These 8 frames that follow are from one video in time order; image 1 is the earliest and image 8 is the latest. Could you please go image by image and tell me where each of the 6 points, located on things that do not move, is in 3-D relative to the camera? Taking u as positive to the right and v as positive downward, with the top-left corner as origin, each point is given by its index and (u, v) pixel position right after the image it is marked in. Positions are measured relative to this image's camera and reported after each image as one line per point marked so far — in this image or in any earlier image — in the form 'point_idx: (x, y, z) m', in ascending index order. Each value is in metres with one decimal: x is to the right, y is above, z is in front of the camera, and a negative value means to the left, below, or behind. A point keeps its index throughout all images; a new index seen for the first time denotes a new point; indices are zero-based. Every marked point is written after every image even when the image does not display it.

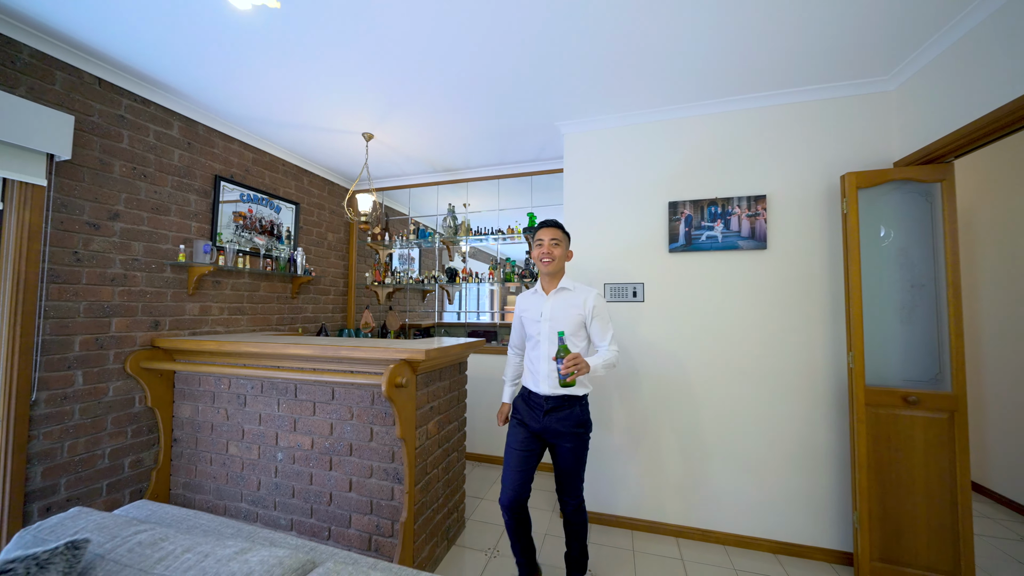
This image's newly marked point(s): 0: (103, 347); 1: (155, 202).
0: (-2.1, -0.3, +1.9) m
1: (-2.0, +0.5, +2.1) m
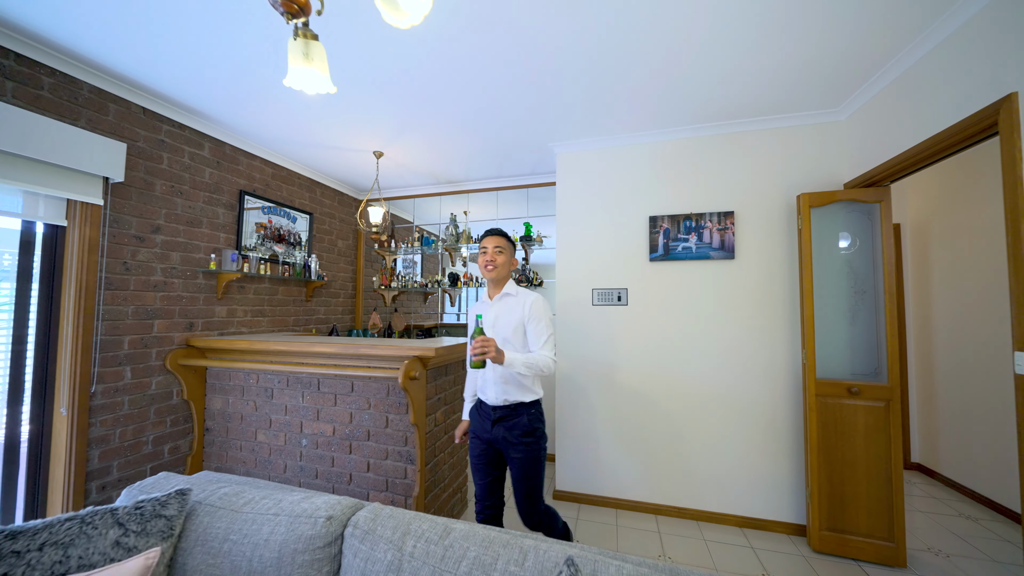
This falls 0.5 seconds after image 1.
0: (-2.1, -0.3, +2.1) m
1: (-2.0, +0.5, +2.4) m
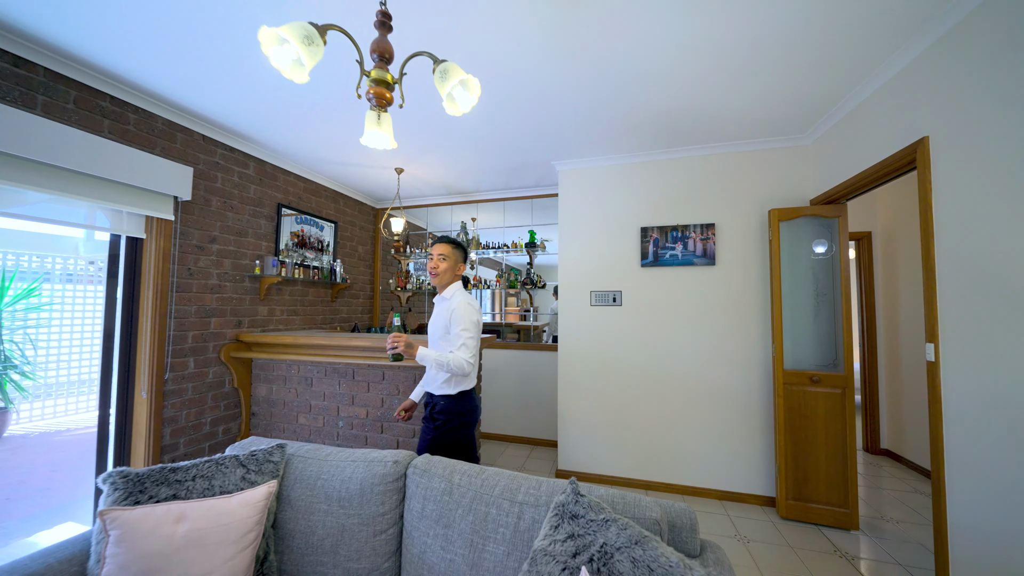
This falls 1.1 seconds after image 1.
0: (-2.0, -0.3, +2.5) m
1: (-2.0, +0.4, +2.7) m
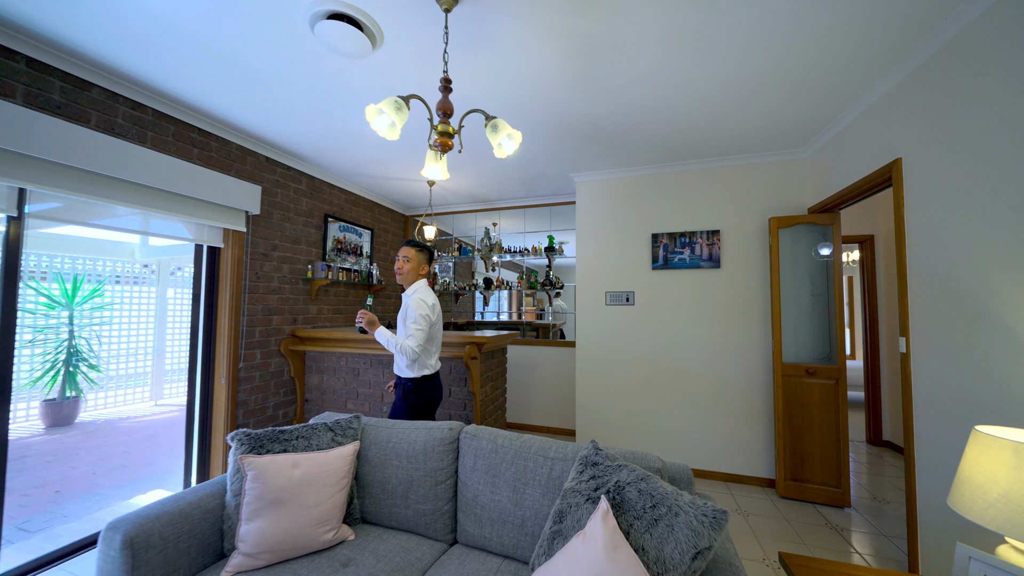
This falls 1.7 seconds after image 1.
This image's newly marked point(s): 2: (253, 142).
0: (-1.9, -0.4, +2.9) m
1: (-1.8, +0.4, +3.1) m
2: (-1.9, +1.1, +2.7) m
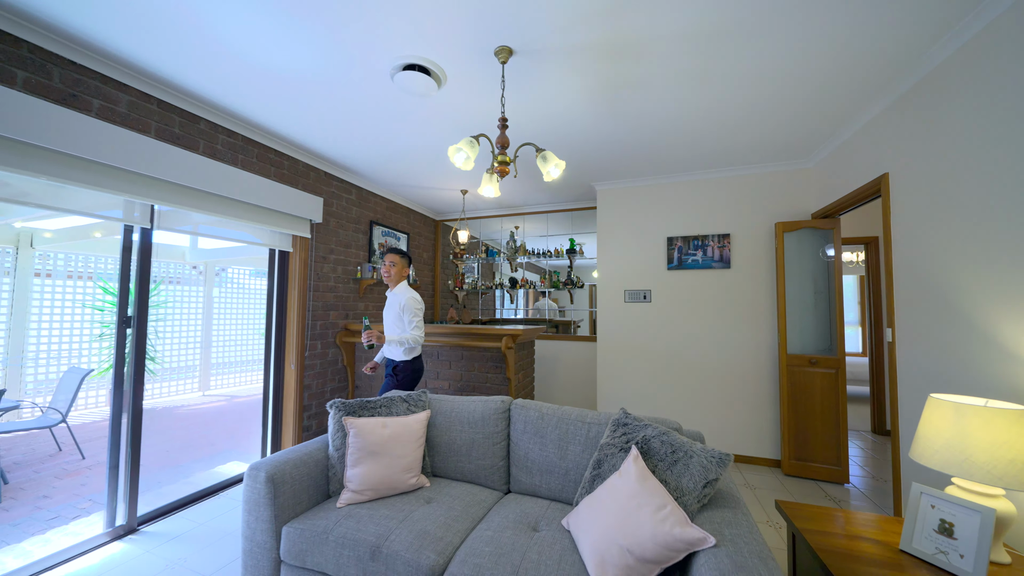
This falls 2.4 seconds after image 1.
0: (-1.6, -0.4, +3.2) m
1: (-1.5, +0.4, +3.4) m
2: (-1.6, +1.1, +3.1) m
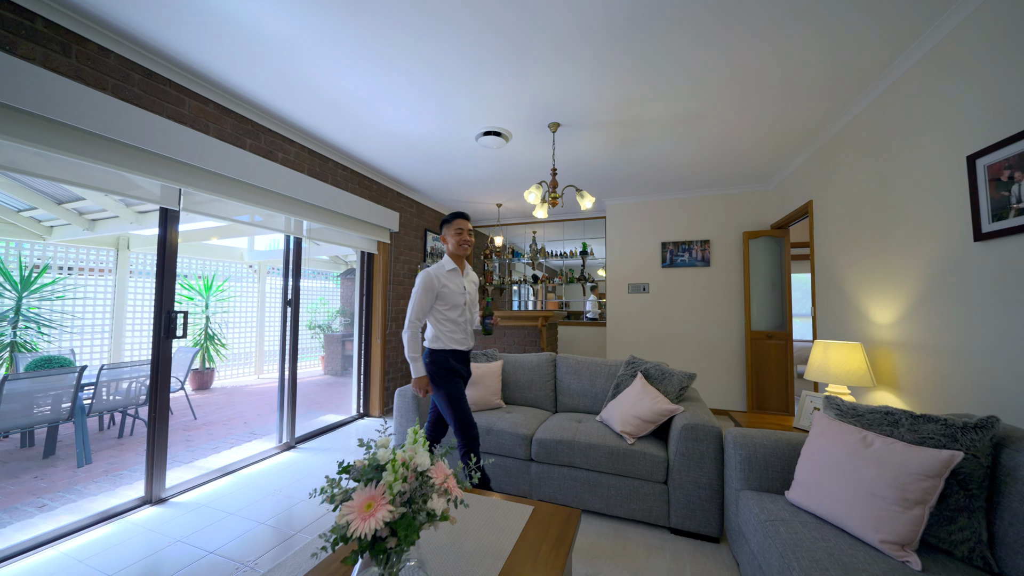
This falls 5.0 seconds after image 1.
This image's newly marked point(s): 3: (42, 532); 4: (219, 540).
0: (-1.3, -0.3, +4.2) m
1: (-1.2, +0.5, +4.4) m
2: (-1.3, +1.1, +4.0) m
3: (-2.4, -1.2, +1.9) m
4: (-1.5, -1.3, +1.9) m
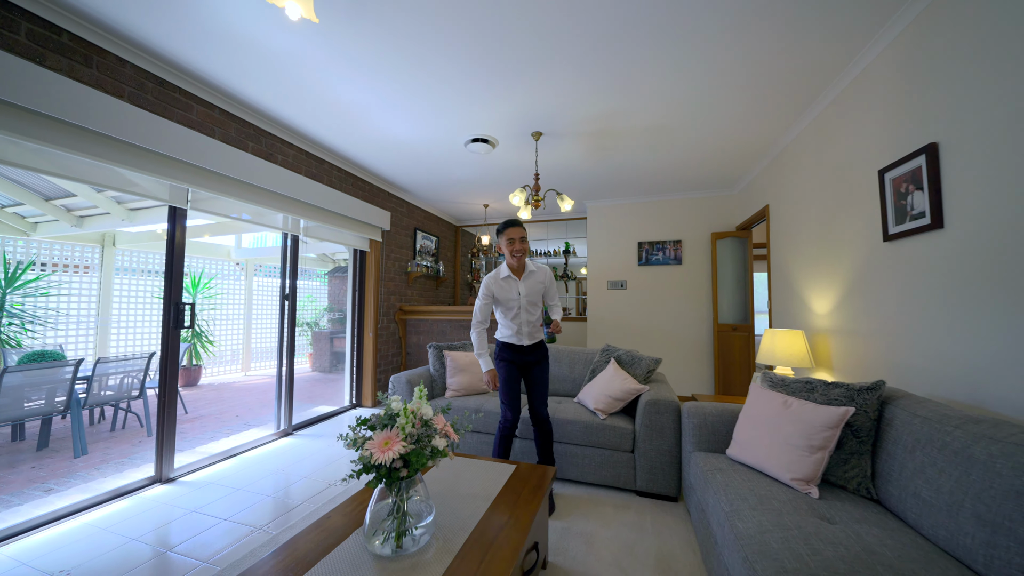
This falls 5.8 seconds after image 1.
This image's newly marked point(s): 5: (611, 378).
0: (-1.4, -0.2, +4.4) m
1: (-1.4, +0.6, +4.6) m
2: (-1.5, +1.2, +4.2) m
3: (-2.4, -1.2, +2.0) m
4: (-1.6, -1.3, +2.1) m
5: (+0.6, -0.6, +2.4) m
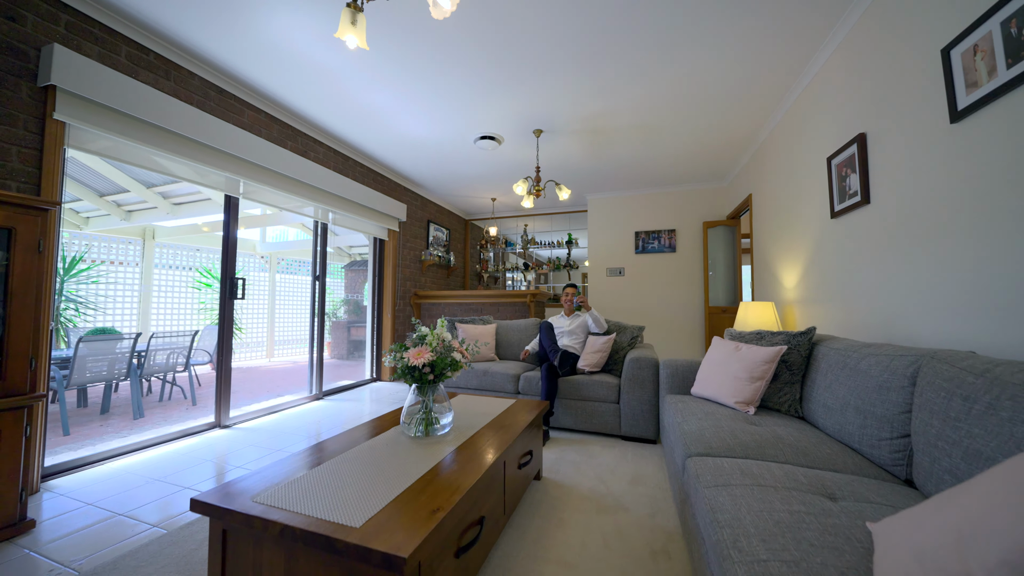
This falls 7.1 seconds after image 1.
0: (-1.4, -0.1, +4.8) m
1: (-1.3, +0.7, +5.0) m
2: (-1.4, +1.4, +4.6) m
3: (-2.4, -1.0, +2.4) m
4: (-1.6, -1.1, +2.5) m
5: (+0.7, -0.4, +2.8) m
